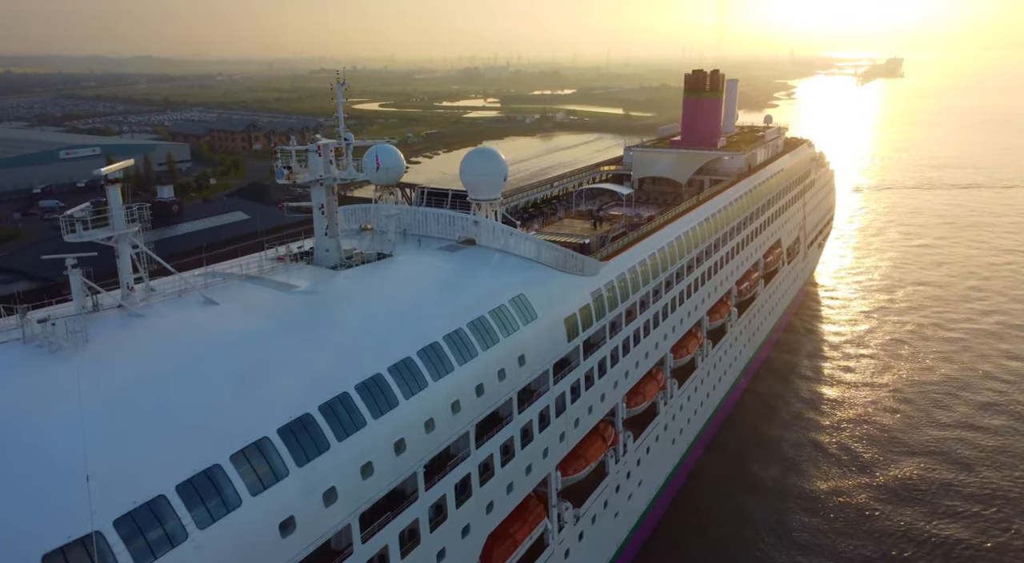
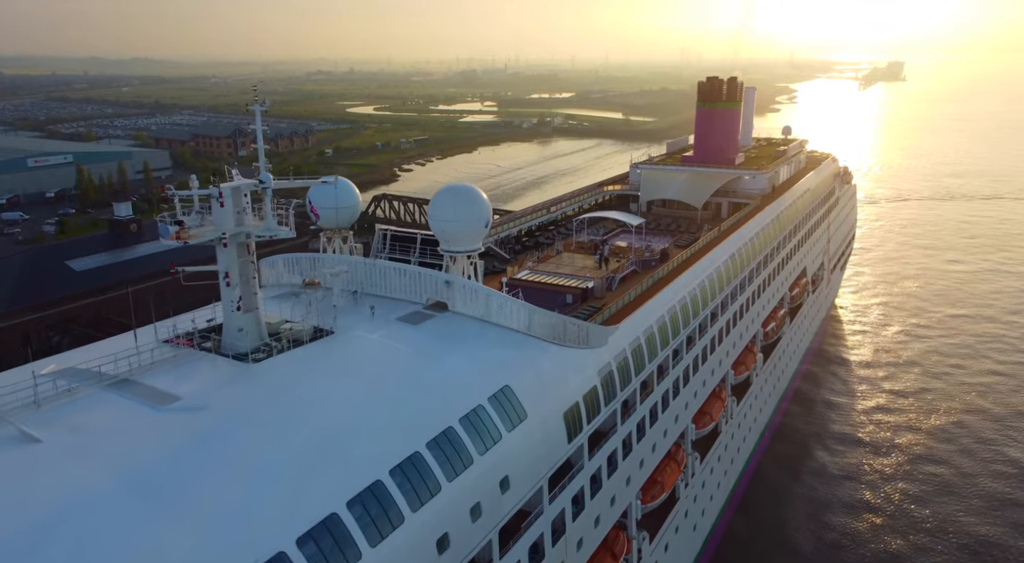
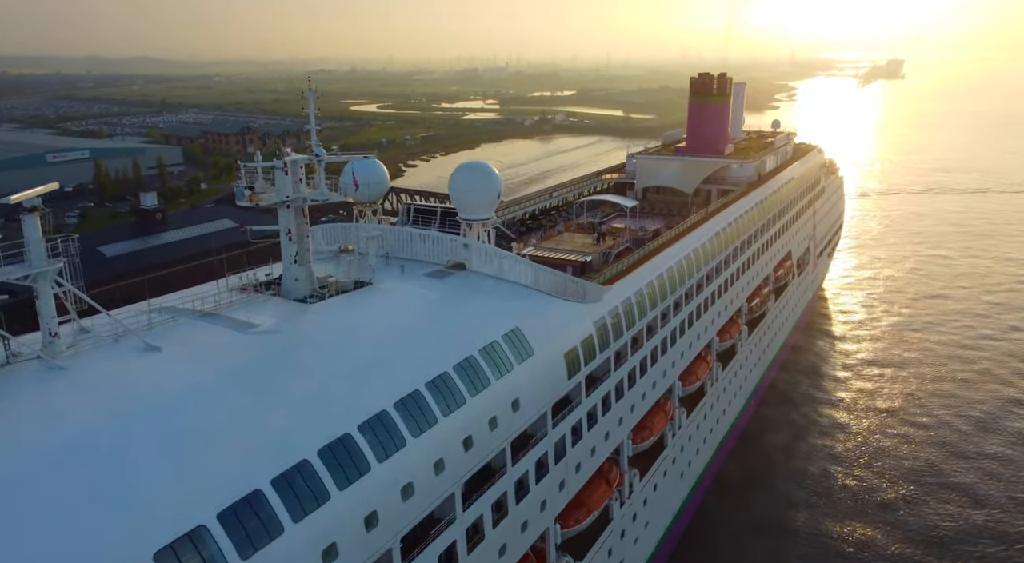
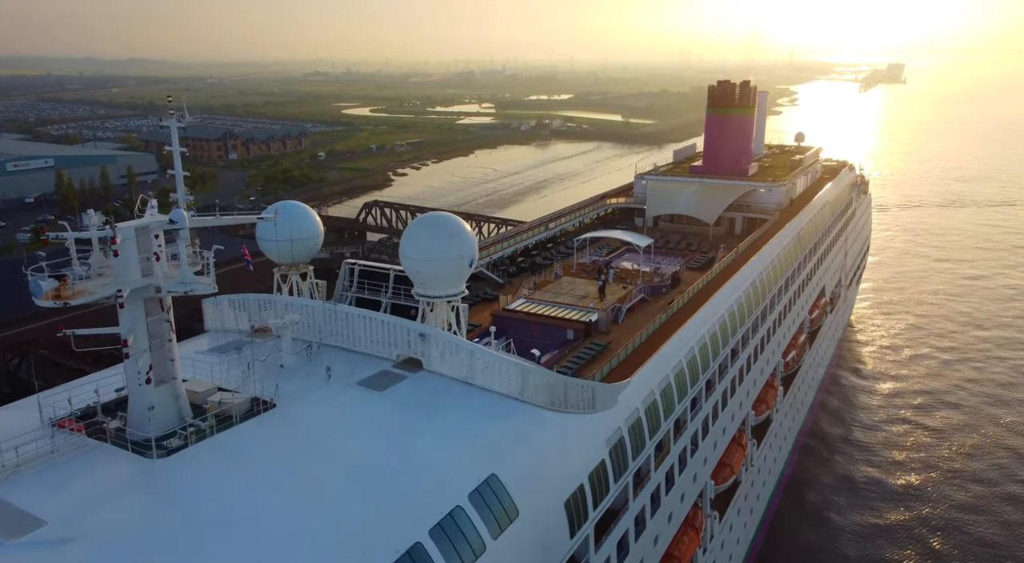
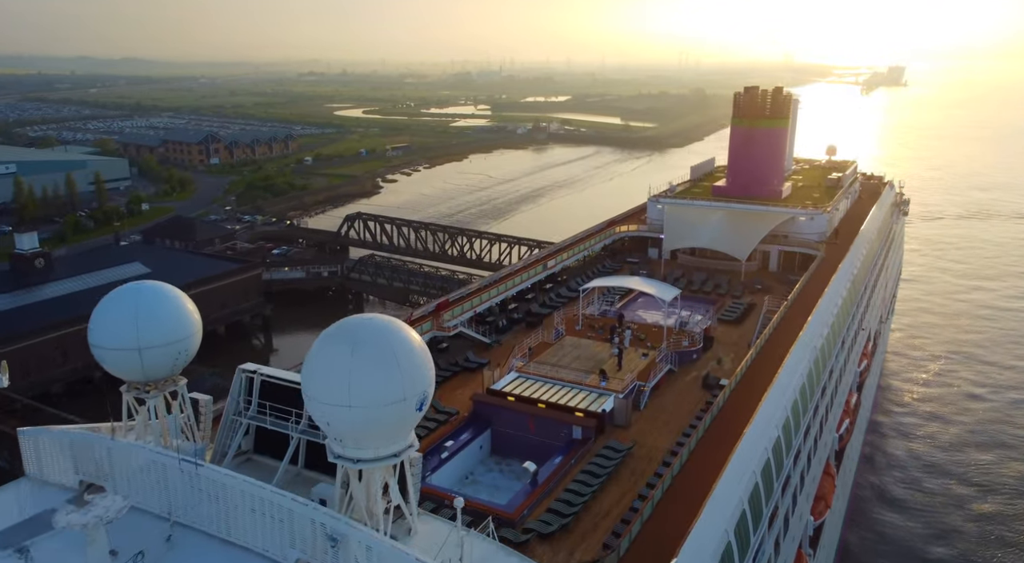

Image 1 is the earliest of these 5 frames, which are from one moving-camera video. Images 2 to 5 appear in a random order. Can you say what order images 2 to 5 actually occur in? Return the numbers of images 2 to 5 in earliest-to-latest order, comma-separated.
3, 2, 4, 5
